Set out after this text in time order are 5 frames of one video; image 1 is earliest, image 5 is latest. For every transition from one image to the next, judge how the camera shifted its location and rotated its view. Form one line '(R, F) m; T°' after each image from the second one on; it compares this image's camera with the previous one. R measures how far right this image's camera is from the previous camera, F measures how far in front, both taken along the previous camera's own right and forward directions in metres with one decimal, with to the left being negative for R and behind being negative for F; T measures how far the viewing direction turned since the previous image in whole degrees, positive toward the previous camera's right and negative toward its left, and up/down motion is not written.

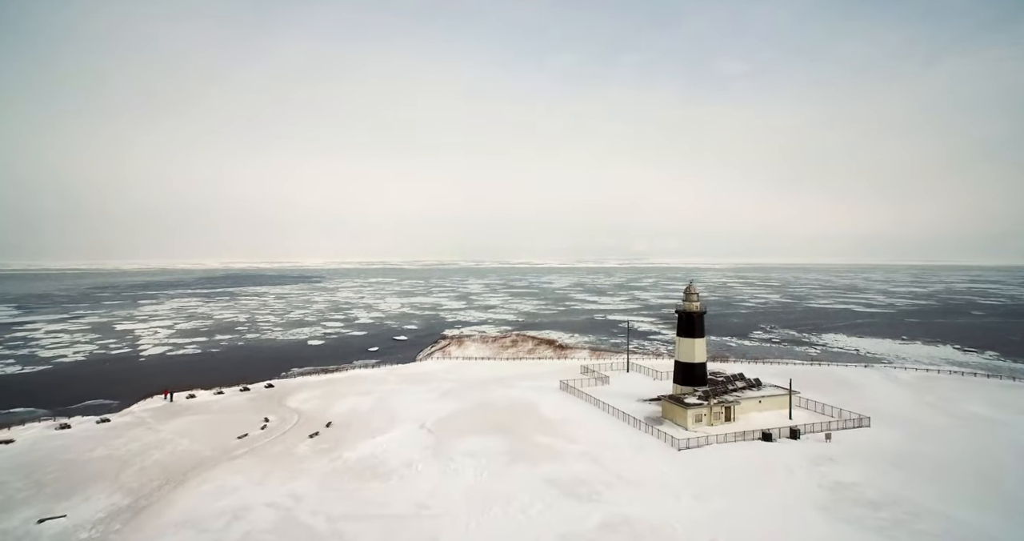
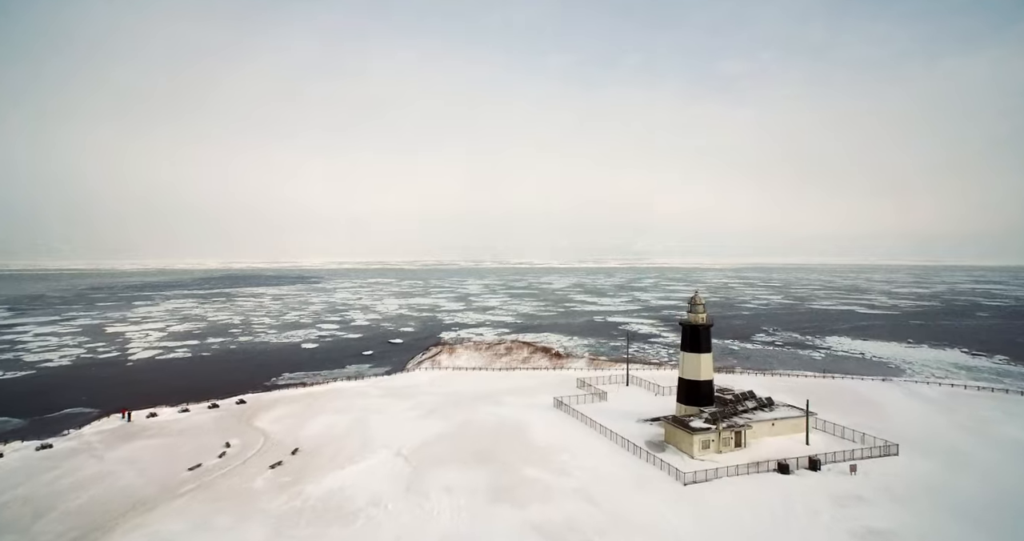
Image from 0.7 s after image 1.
(+0.3, +1.1) m; 0°
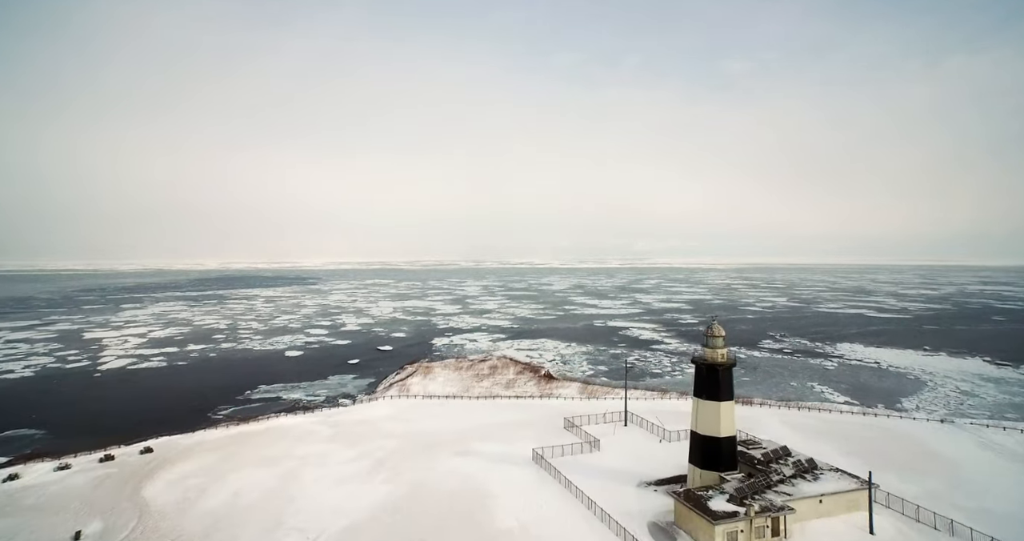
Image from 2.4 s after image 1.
(+0.7, +2.9) m; 0°
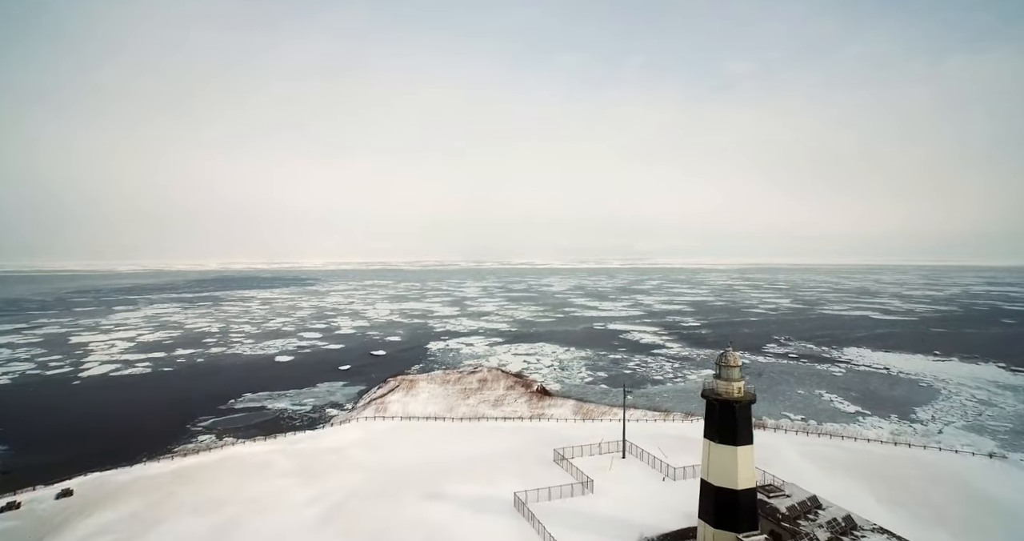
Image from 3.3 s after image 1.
(+0.4, +1.6) m; 0°
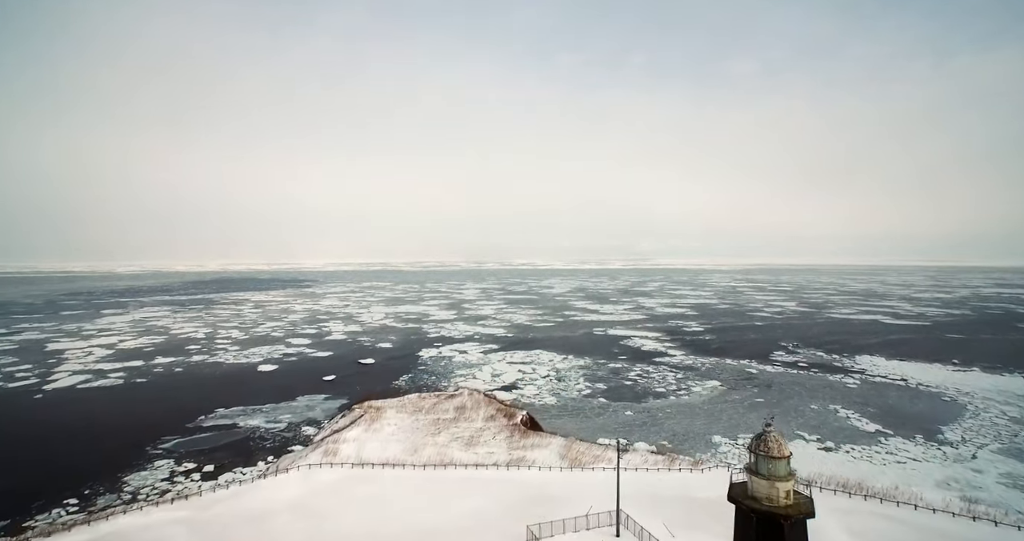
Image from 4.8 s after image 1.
(+0.7, +2.7) m; 0°
